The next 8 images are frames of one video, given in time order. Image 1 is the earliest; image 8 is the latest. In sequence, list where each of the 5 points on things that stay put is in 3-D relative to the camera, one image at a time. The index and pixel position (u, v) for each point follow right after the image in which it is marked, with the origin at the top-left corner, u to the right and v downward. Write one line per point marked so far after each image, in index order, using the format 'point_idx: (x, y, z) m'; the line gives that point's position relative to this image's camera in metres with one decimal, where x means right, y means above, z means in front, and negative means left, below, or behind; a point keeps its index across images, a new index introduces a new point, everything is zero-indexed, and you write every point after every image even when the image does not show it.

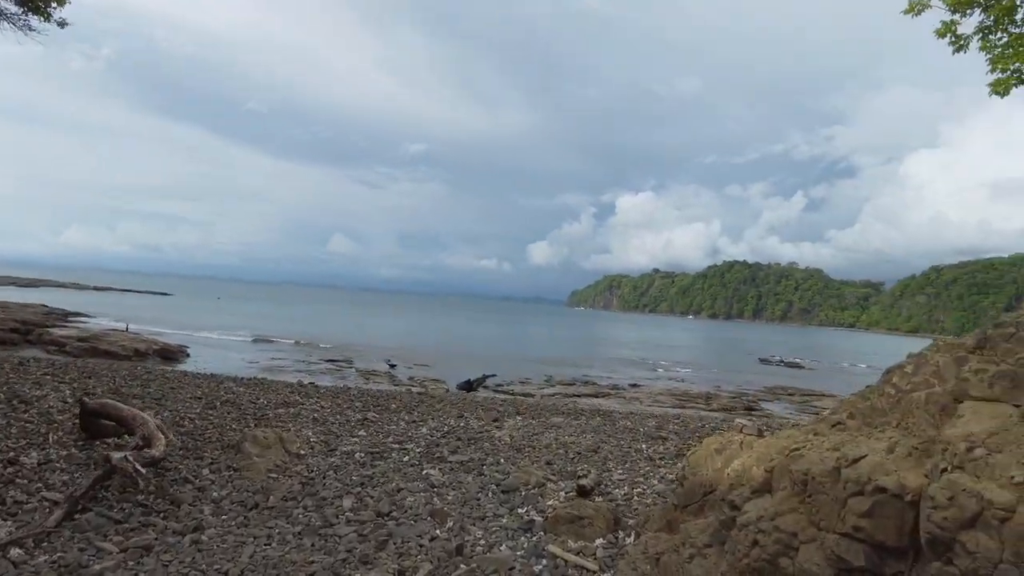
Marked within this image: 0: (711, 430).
0: (+3.3, -2.8, +13.9) m
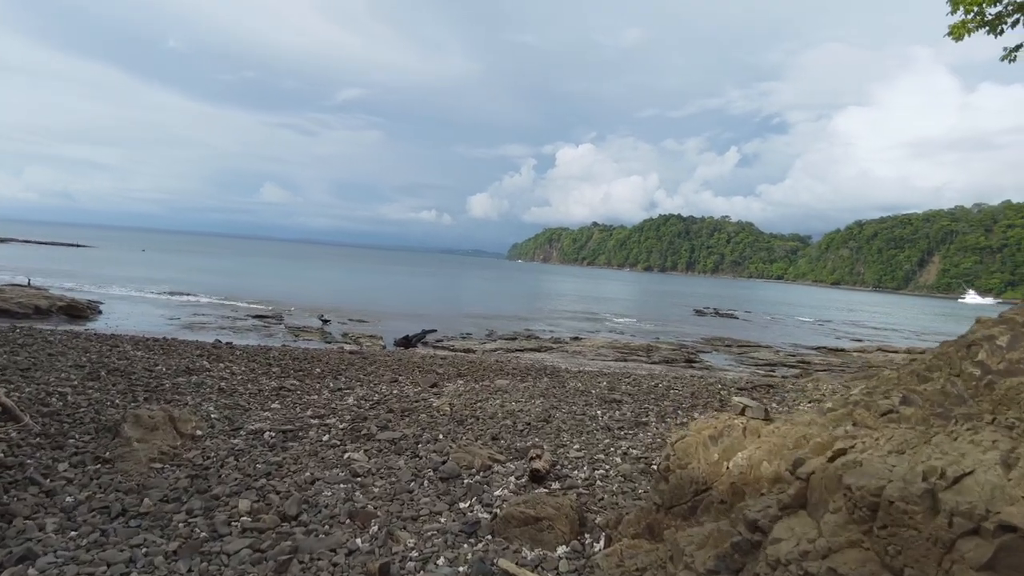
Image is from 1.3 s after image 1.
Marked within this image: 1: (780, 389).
0: (+3.1, -1.9, +12.6) m
1: (+5.7, -2.1, +13.6) m
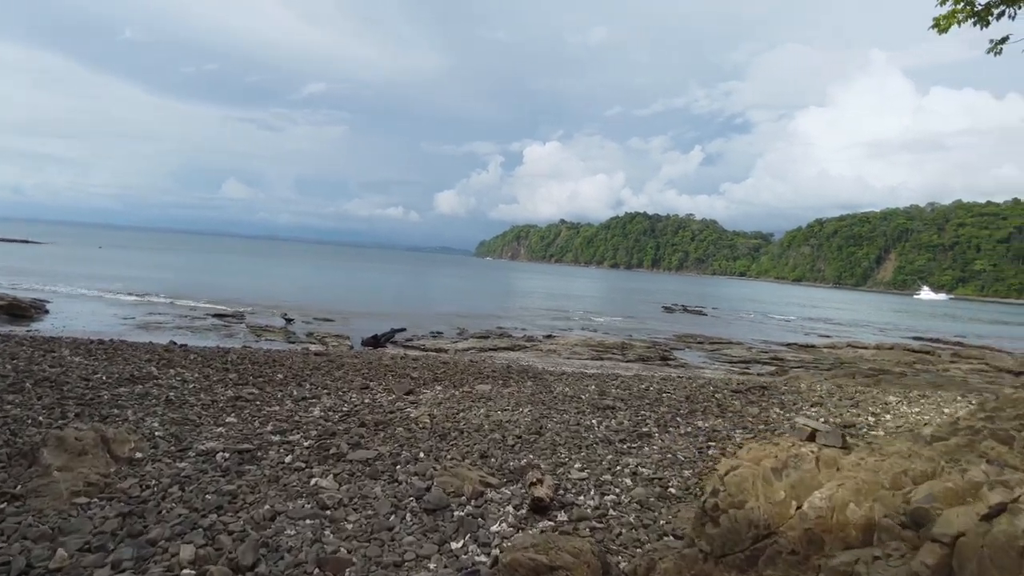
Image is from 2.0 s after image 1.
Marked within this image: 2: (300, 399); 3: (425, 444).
0: (+2.7, -1.9, +11.9) m
1: (+5.3, -2.1, +13.0) m
2: (-2.9, -1.5, +8.8) m
3: (-0.9, -1.6, +6.9) m
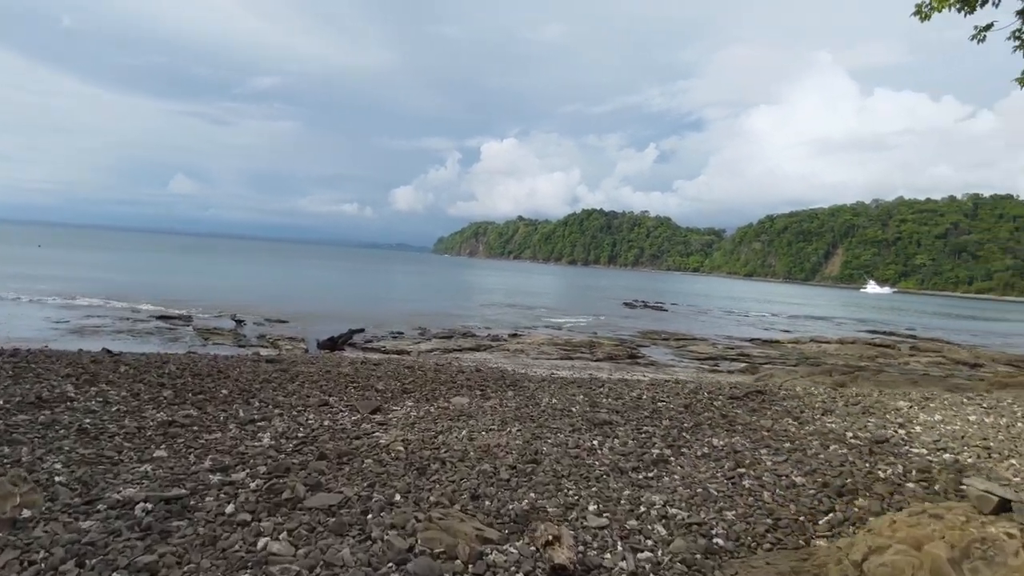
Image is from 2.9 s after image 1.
0: (+2.4, -1.8, +10.9) m
1: (+4.9, -2.0, +12.1) m
2: (-3.0, -1.5, +7.4) m
3: (-1.0, -1.7, +5.6) m
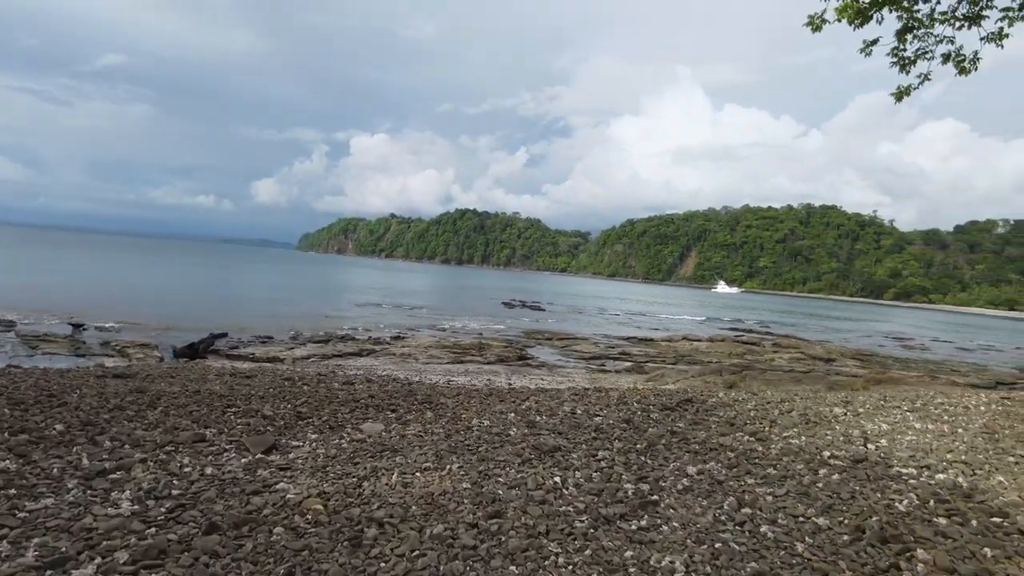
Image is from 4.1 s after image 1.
0: (+1.1, -1.9, +9.9) m
1: (+3.3, -2.0, +11.6) m
2: (-3.5, -1.6, +5.4) m
3: (-1.1, -1.7, +4.0) m
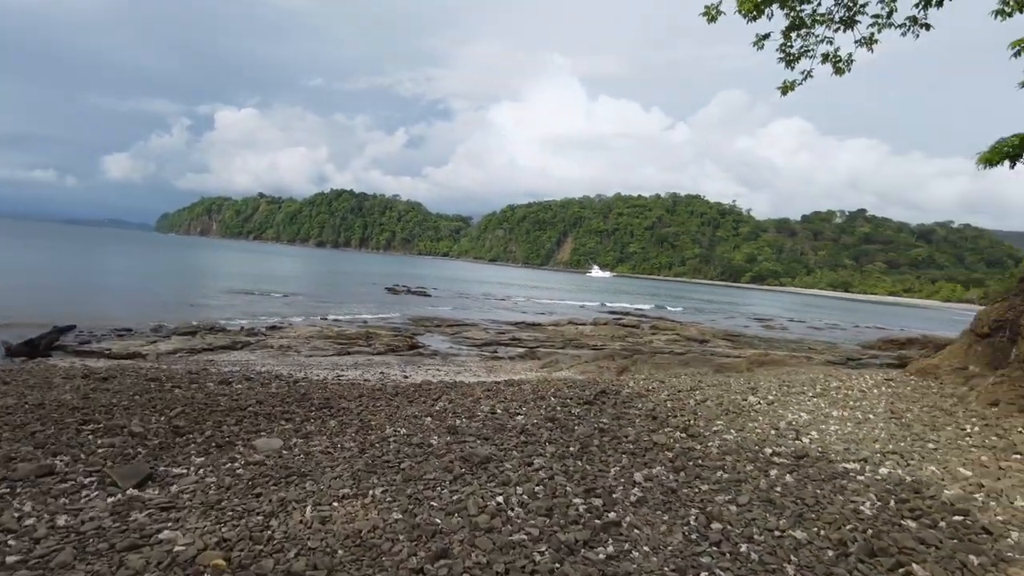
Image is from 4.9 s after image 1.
0: (-0.1, -1.7, +9.2) m
1: (+1.7, -1.8, +11.3) m
2: (-3.8, -1.6, +4.0) m
3: (-1.2, -1.7, +3.1) m
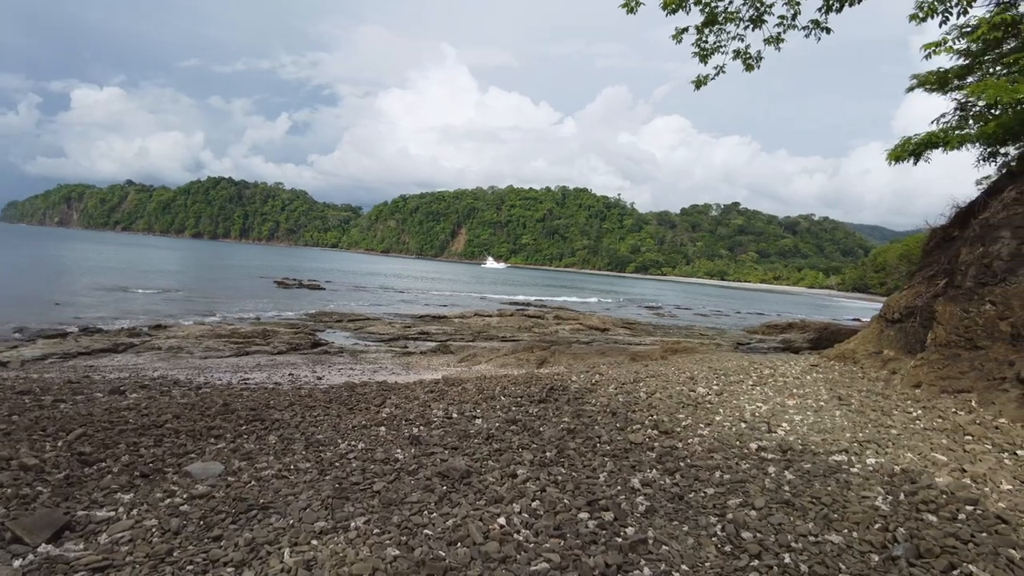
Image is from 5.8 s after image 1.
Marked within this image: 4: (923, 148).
0: (-0.7, -1.6, +8.6) m
1: (+0.7, -1.7, +11.0) m
2: (-3.6, -1.6, +2.8) m
3: (-0.8, -1.7, +2.3) m
4: (+8.0, +2.8, +12.6) m
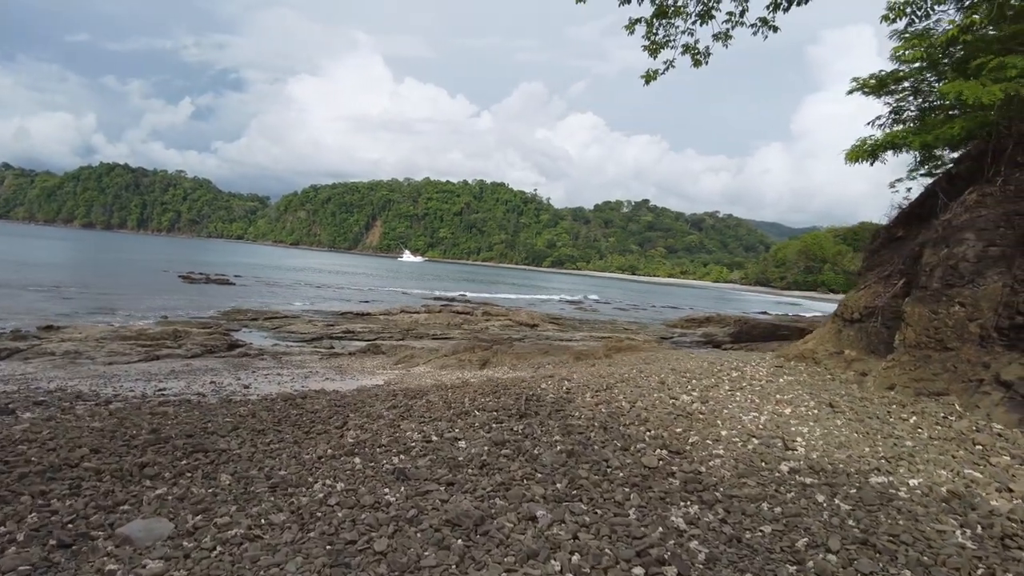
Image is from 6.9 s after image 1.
0: (-0.9, -1.7, +7.6) m
1: (+0.2, -1.7, +10.1) m
2: (-3.0, -1.7, +1.5) m
3: (-0.2, -1.8, +1.4) m
4: (+7.2, +2.8, +12.7) m
